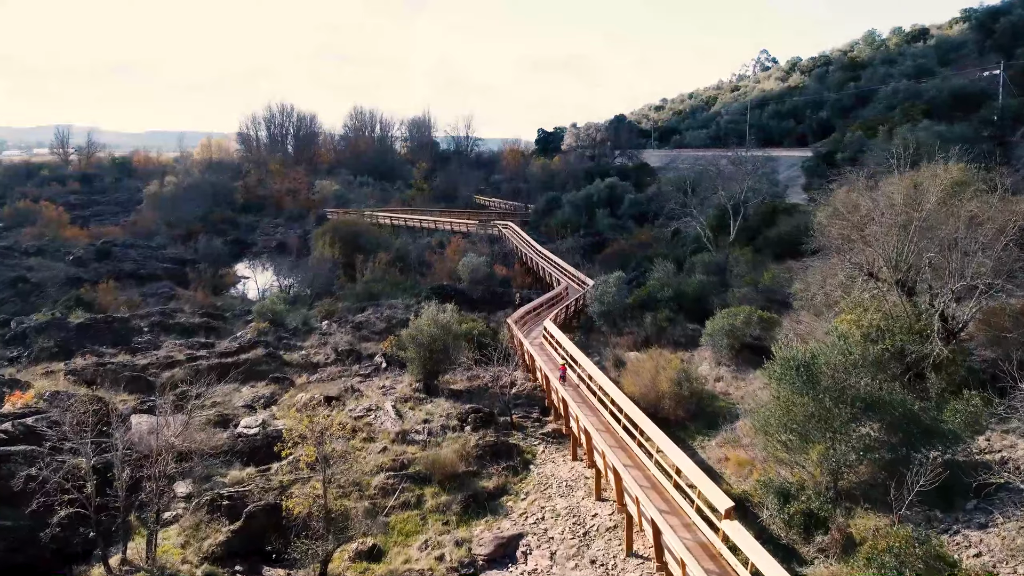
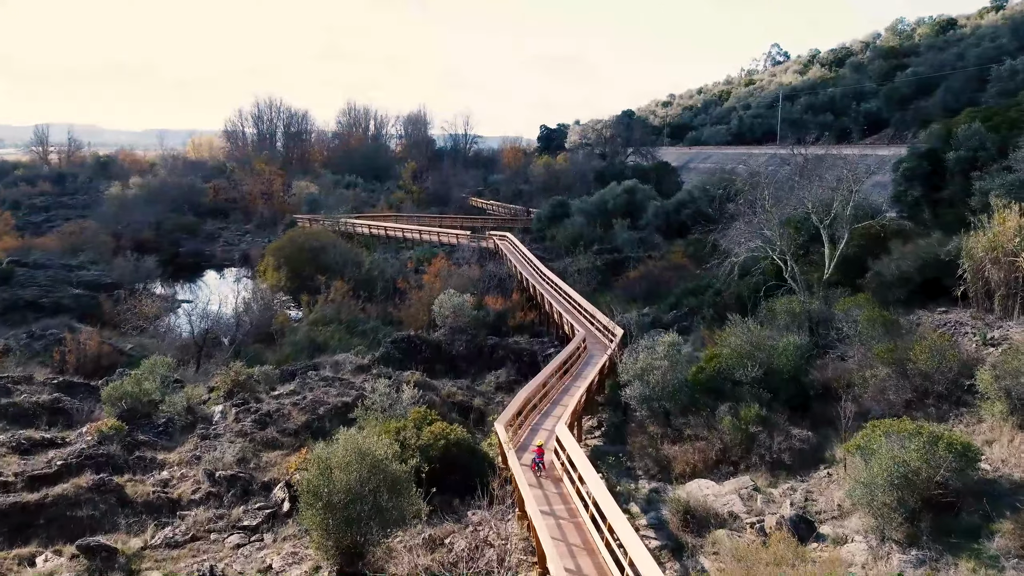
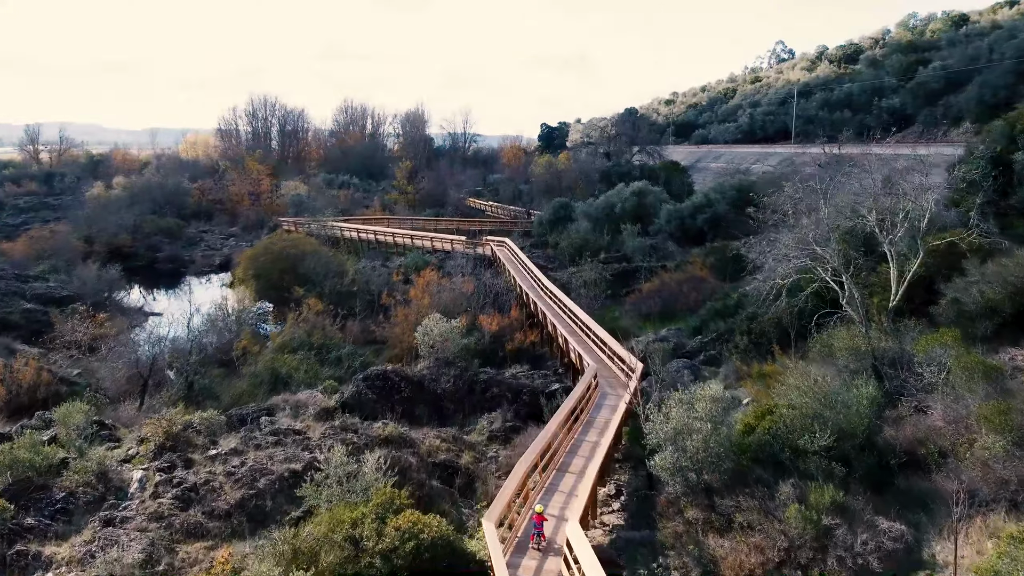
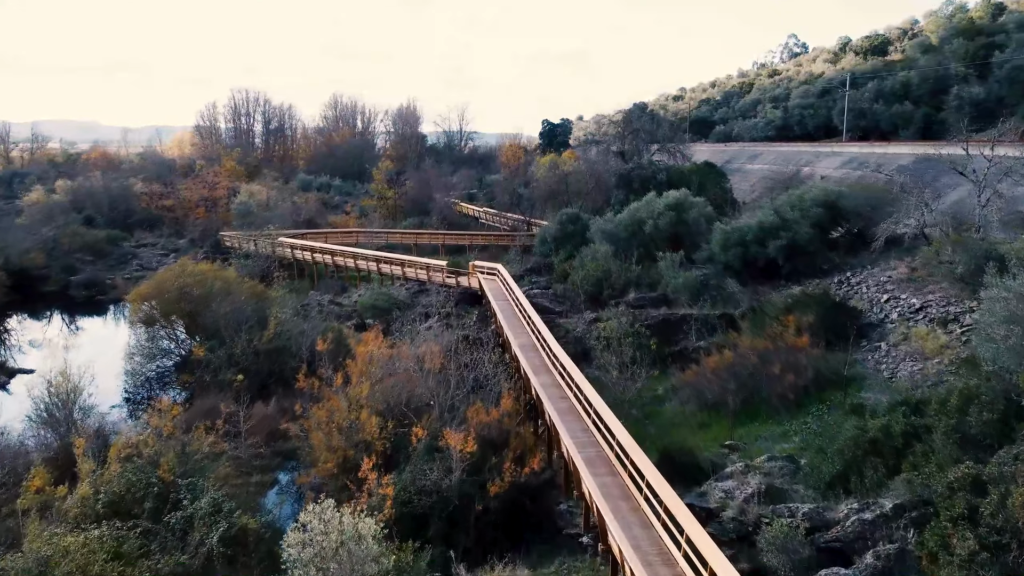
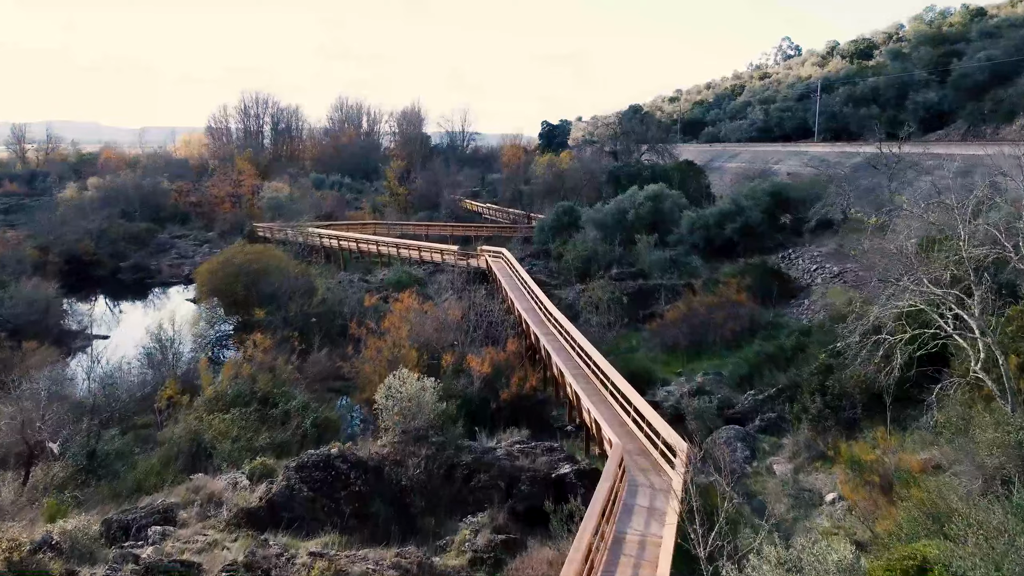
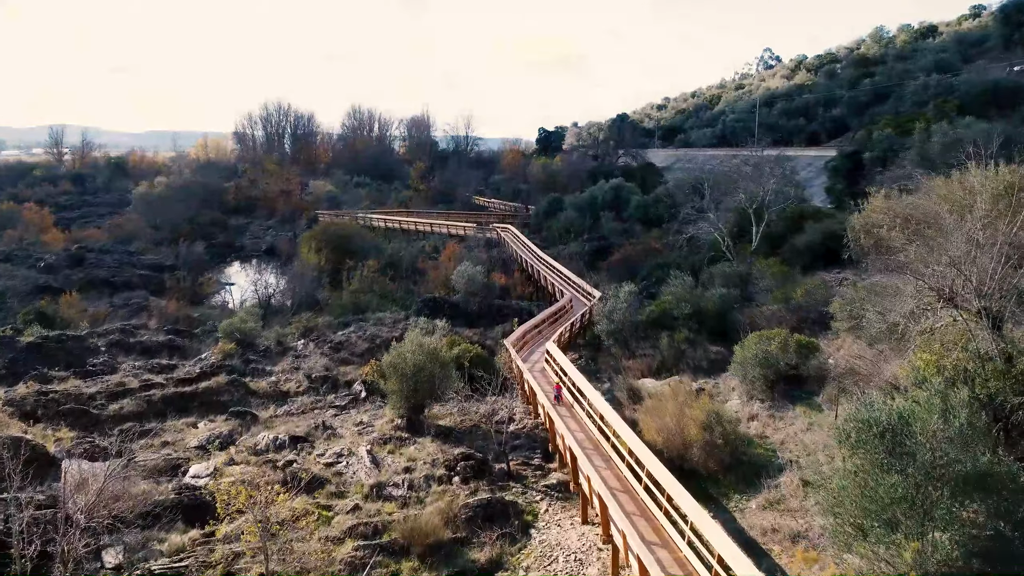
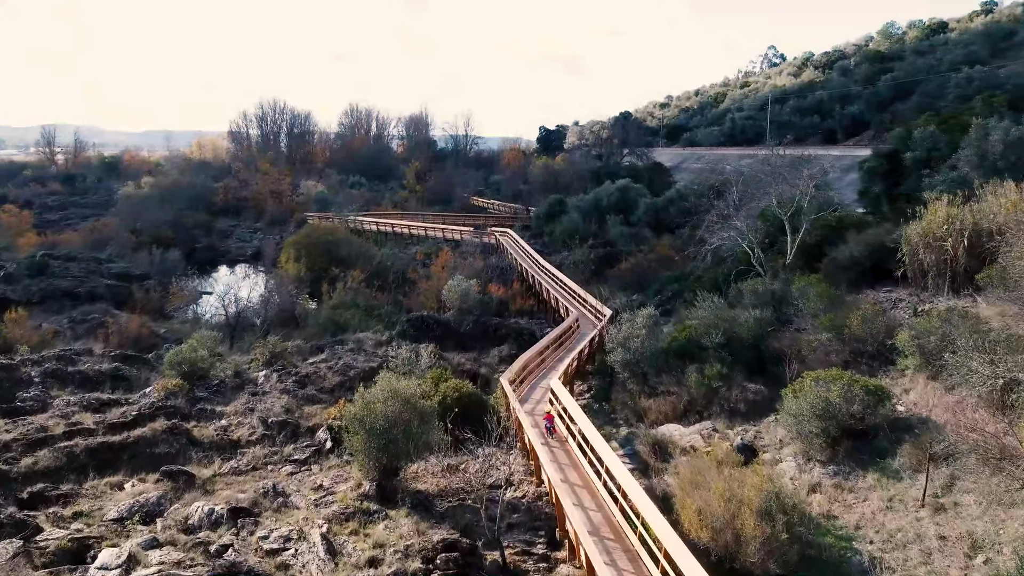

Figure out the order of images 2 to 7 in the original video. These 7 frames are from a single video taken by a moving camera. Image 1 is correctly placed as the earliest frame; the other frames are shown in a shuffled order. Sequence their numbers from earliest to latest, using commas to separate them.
6, 7, 2, 3, 5, 4
